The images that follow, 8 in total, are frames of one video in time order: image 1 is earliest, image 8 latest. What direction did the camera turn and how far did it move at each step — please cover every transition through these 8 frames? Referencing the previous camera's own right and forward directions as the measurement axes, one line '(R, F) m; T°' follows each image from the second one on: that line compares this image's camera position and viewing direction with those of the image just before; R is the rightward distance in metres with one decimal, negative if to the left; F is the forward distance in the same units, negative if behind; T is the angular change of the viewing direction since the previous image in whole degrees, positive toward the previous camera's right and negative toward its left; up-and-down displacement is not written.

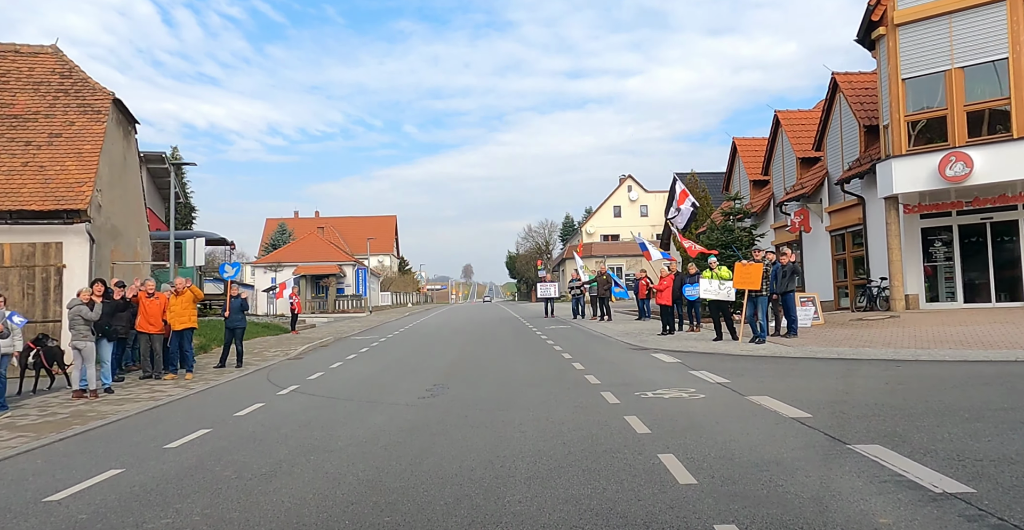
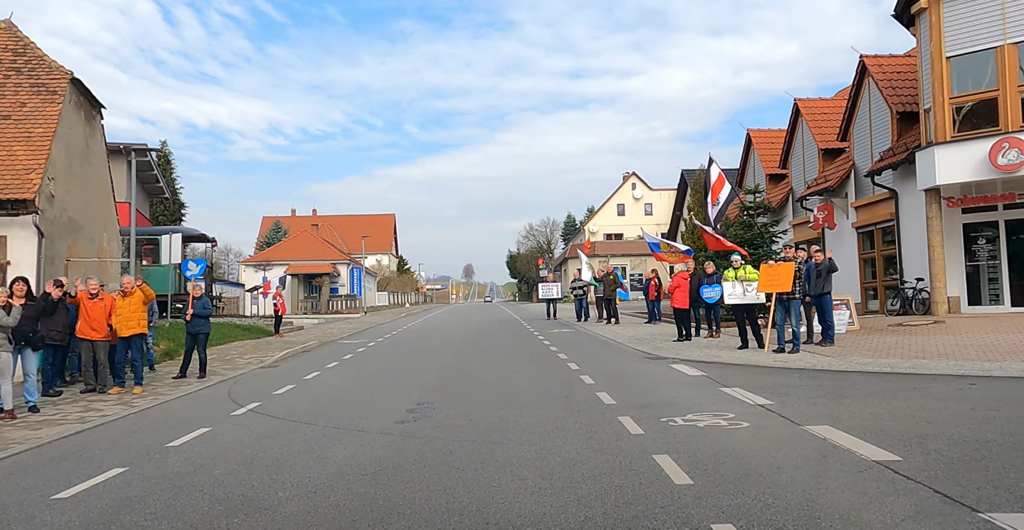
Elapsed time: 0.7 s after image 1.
(0.0, +1.6) m; 0°
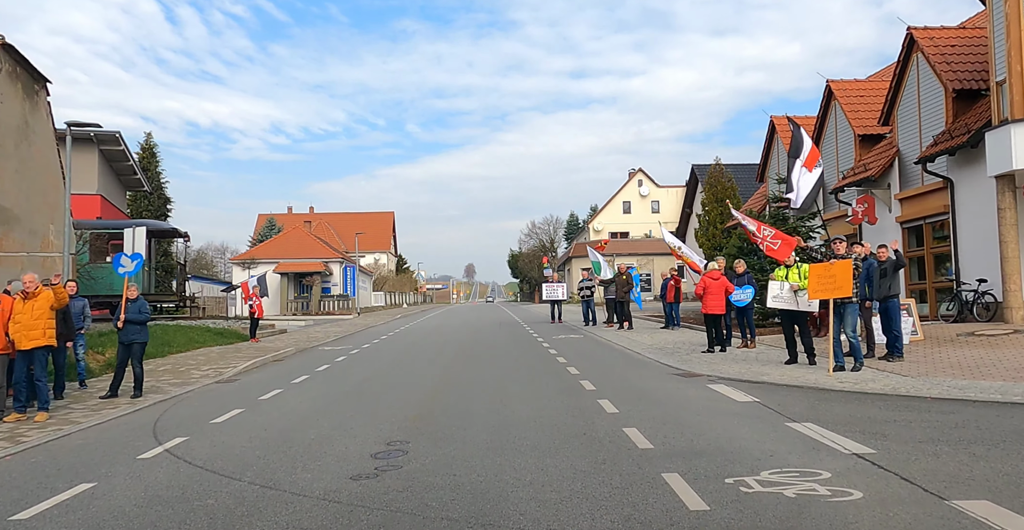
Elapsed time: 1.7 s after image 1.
(0.0, +2.1) m; 0°
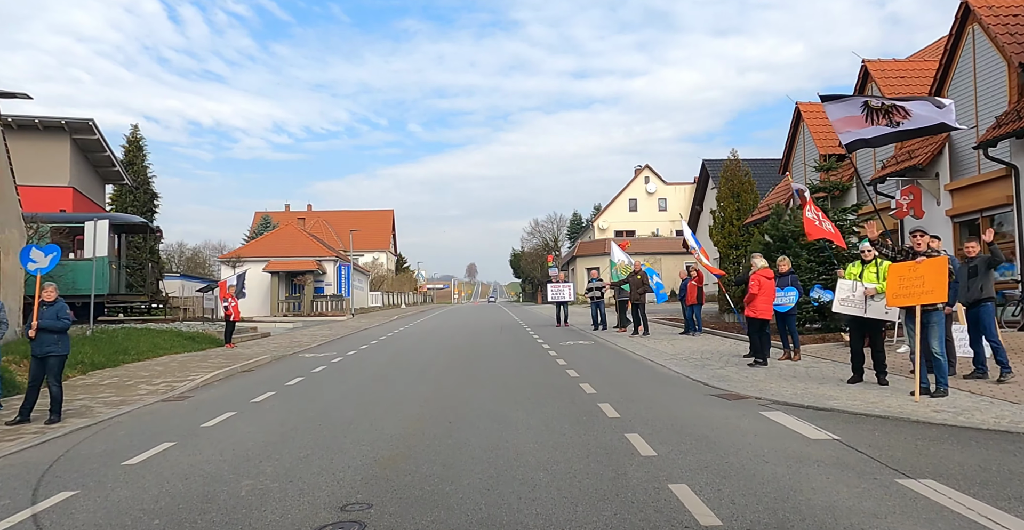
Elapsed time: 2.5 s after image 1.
(0.0, +1.9) m; 0°
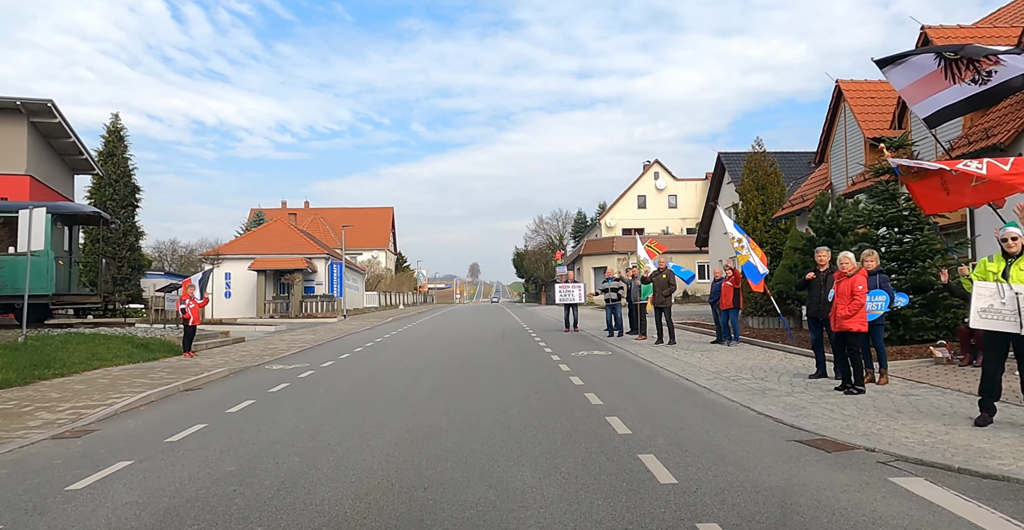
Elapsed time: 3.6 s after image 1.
(0.0, +2.5) m; 0°
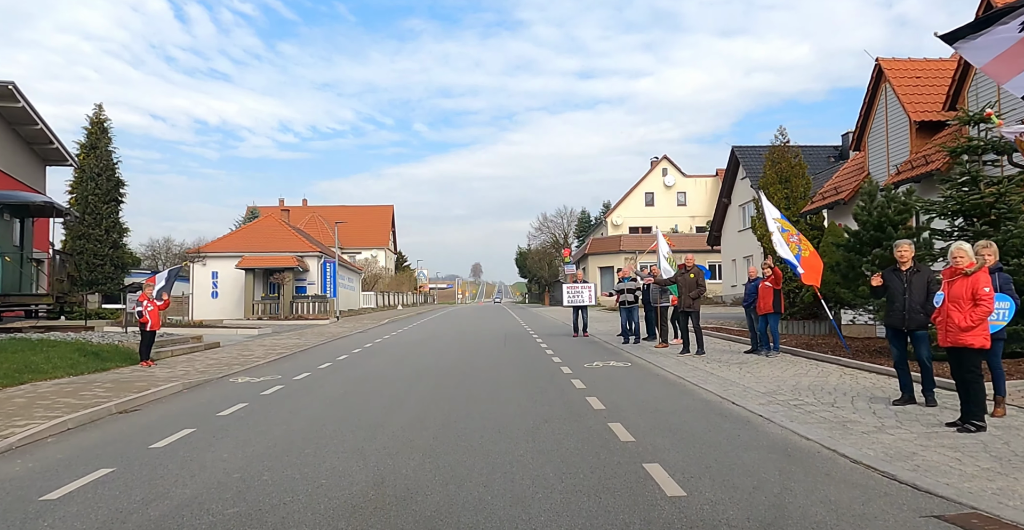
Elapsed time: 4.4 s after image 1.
(0.0, +1.9) m; 0°
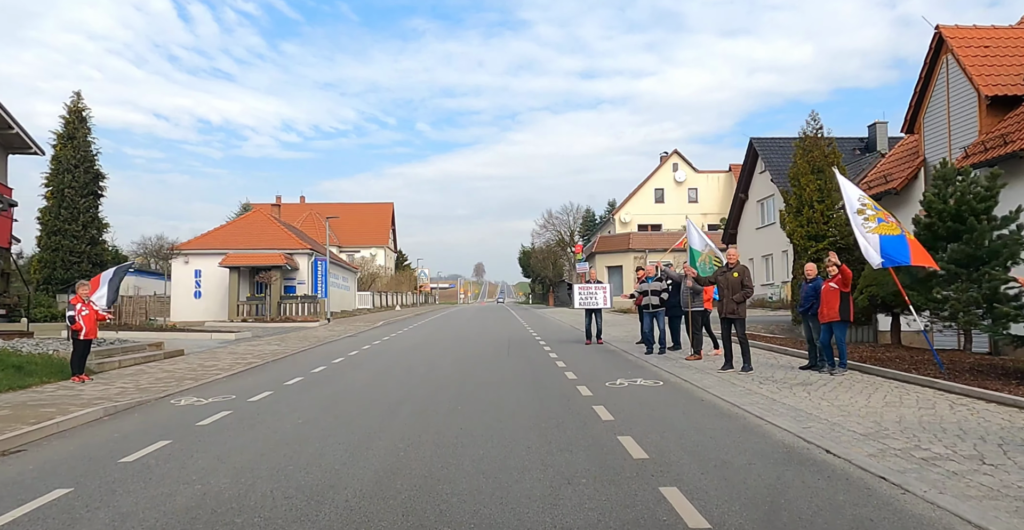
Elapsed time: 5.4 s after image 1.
(0.0, +2.3) m; 0°
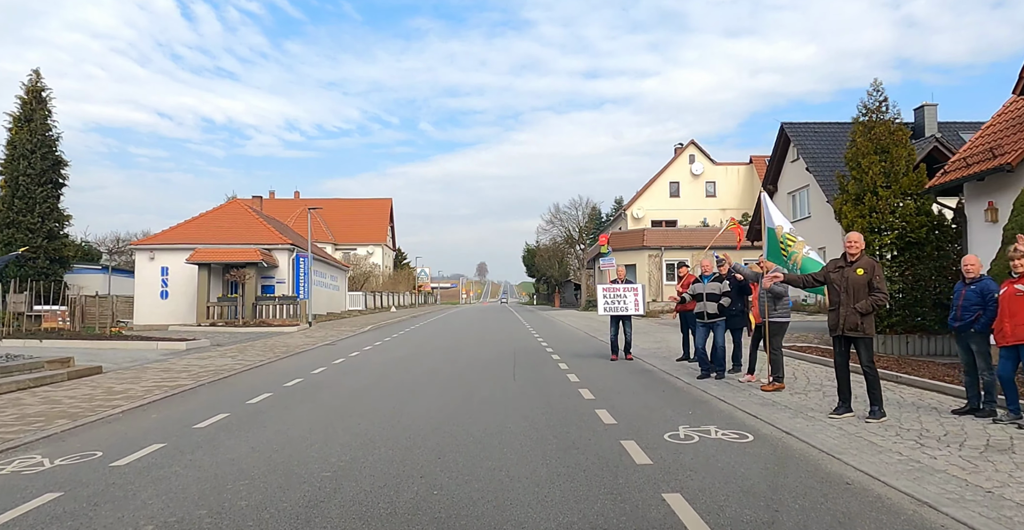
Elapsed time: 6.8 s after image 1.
(-0.1, +3.5) m; 0°
